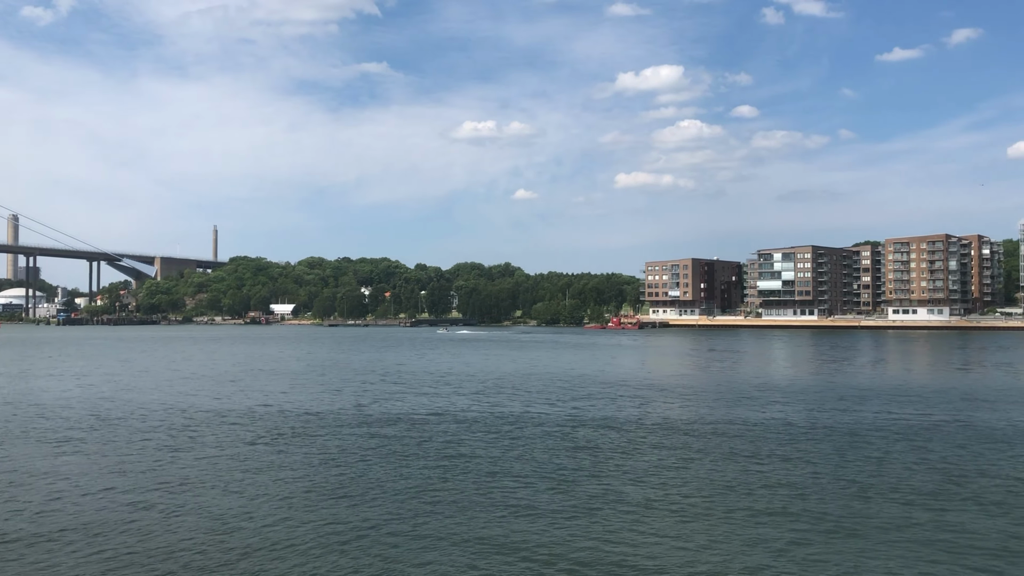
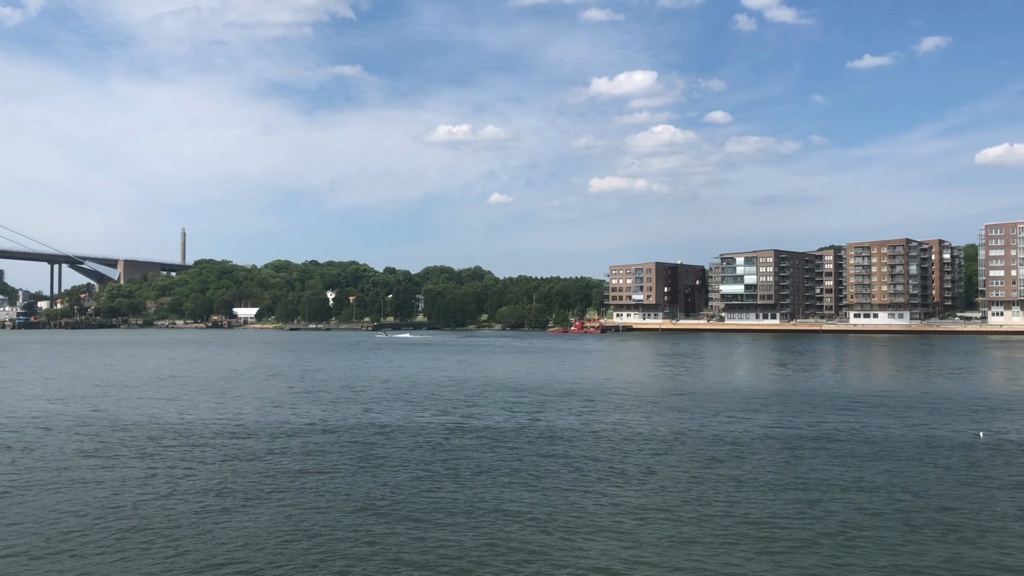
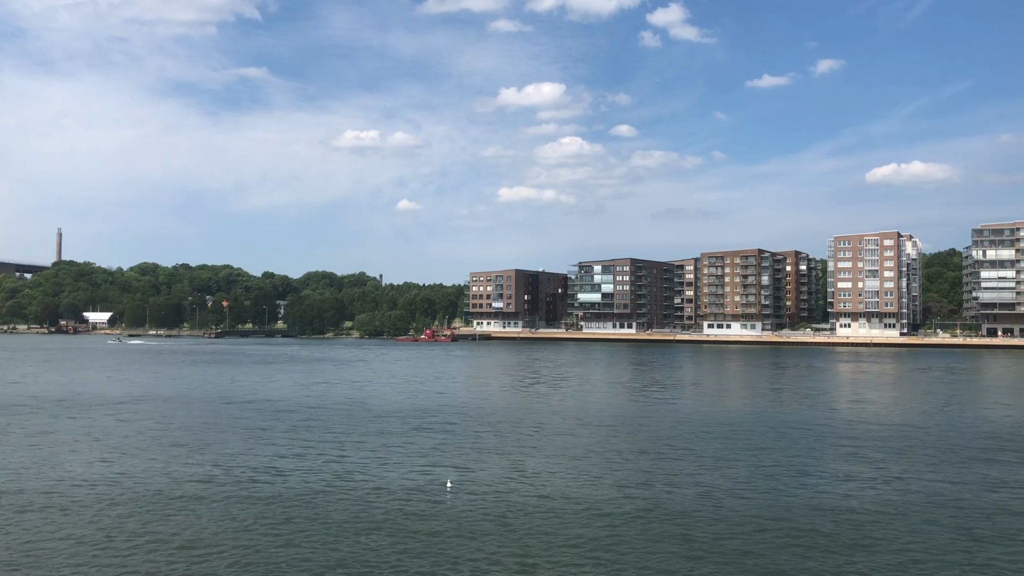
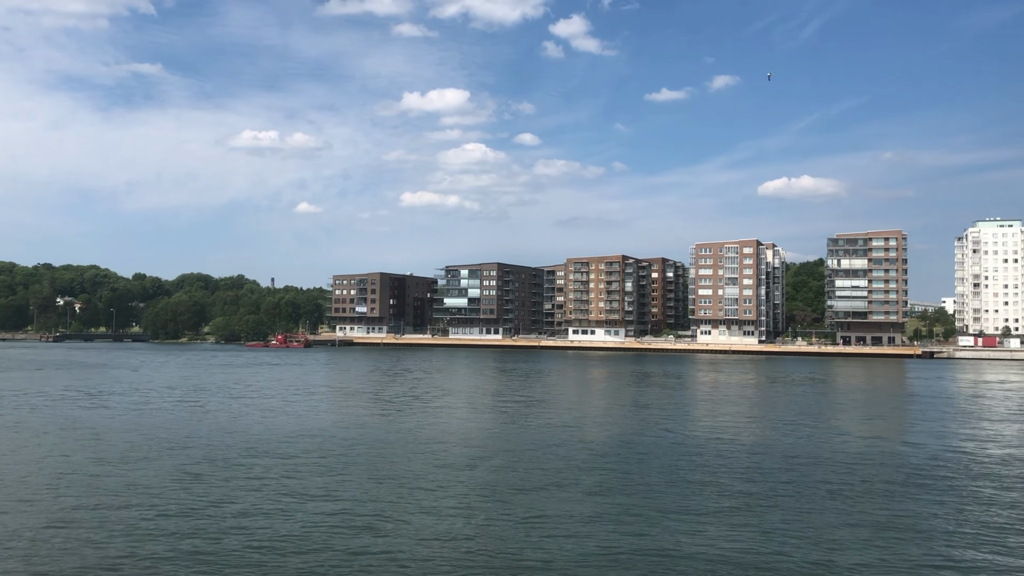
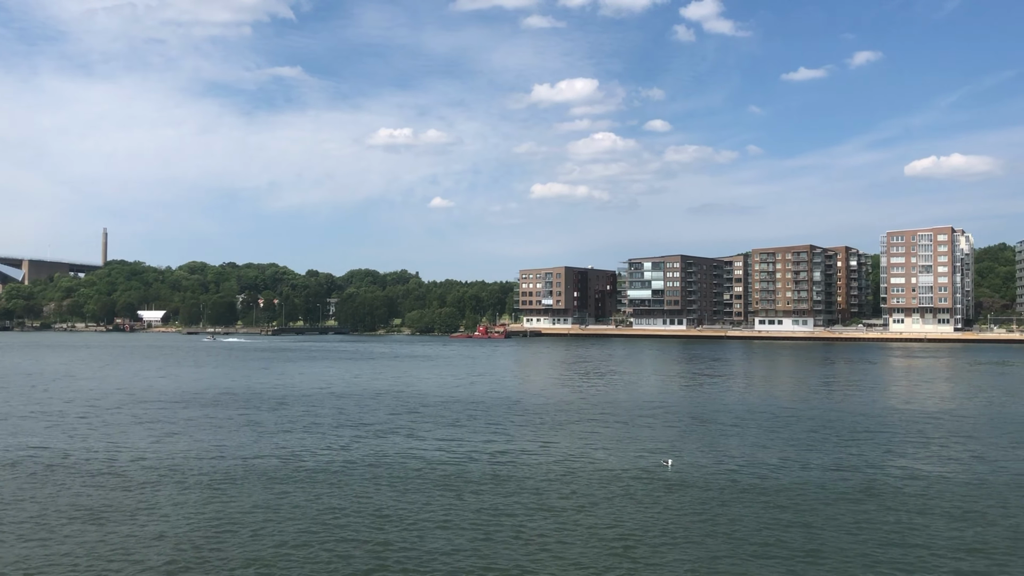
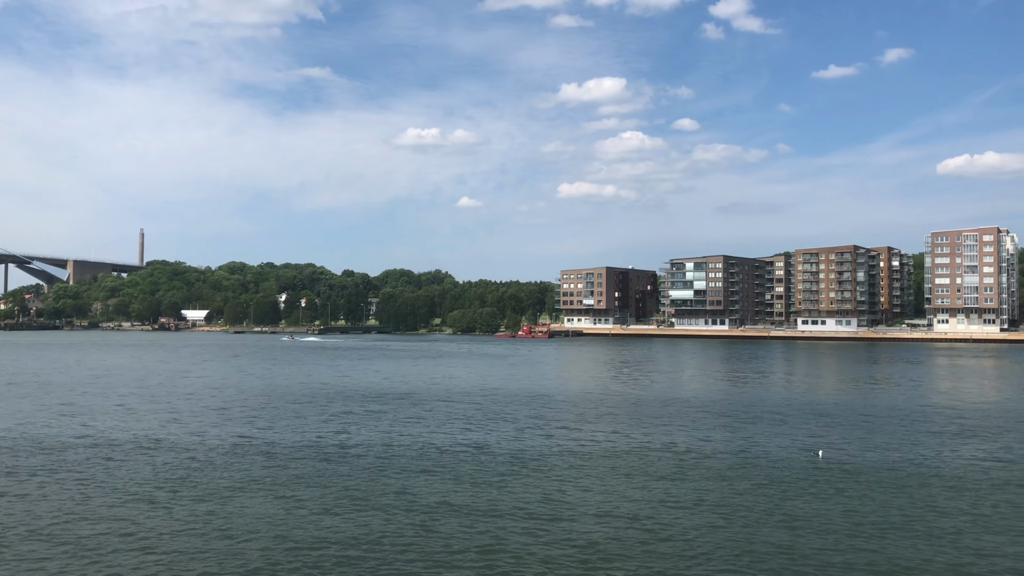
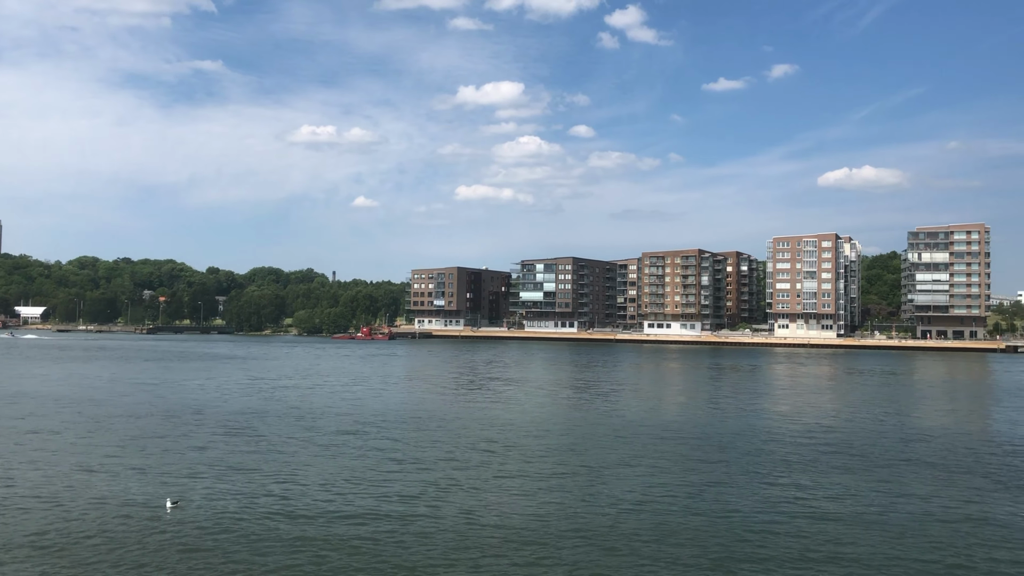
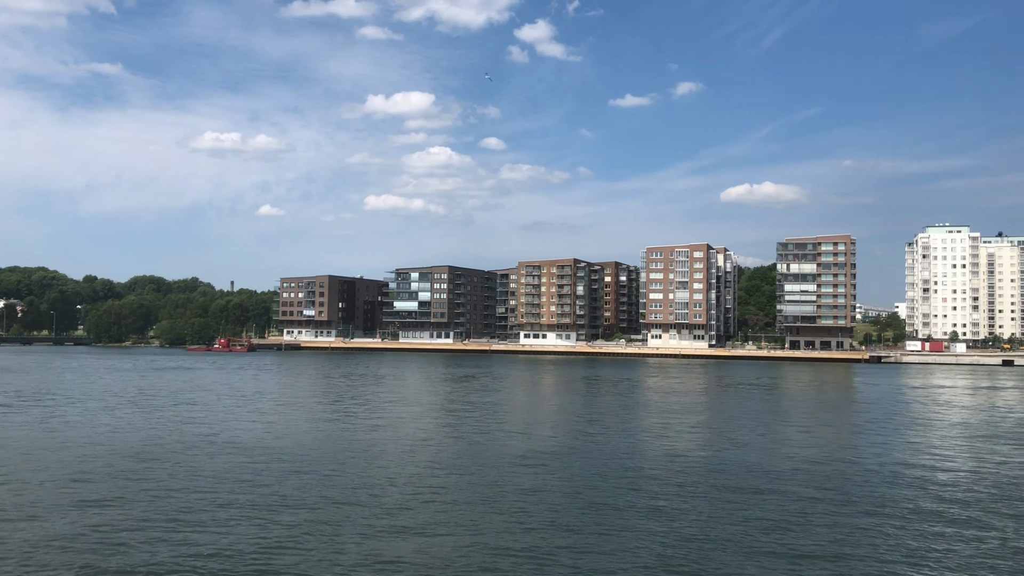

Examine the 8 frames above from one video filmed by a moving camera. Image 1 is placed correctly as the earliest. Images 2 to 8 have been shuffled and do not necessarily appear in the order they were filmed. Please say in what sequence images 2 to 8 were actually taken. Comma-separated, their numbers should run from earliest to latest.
2, 6, 5, 3, 7, 4, 8
